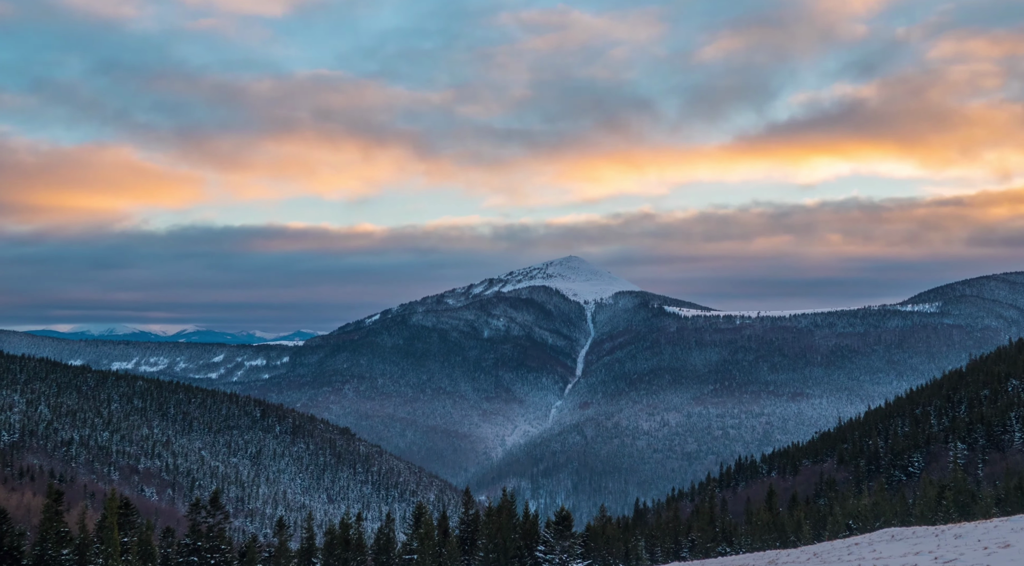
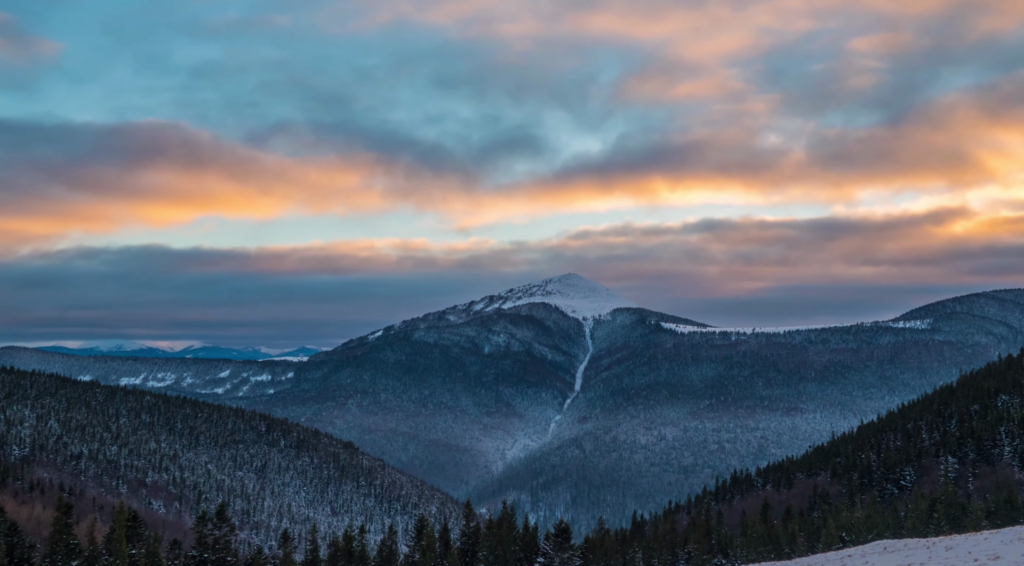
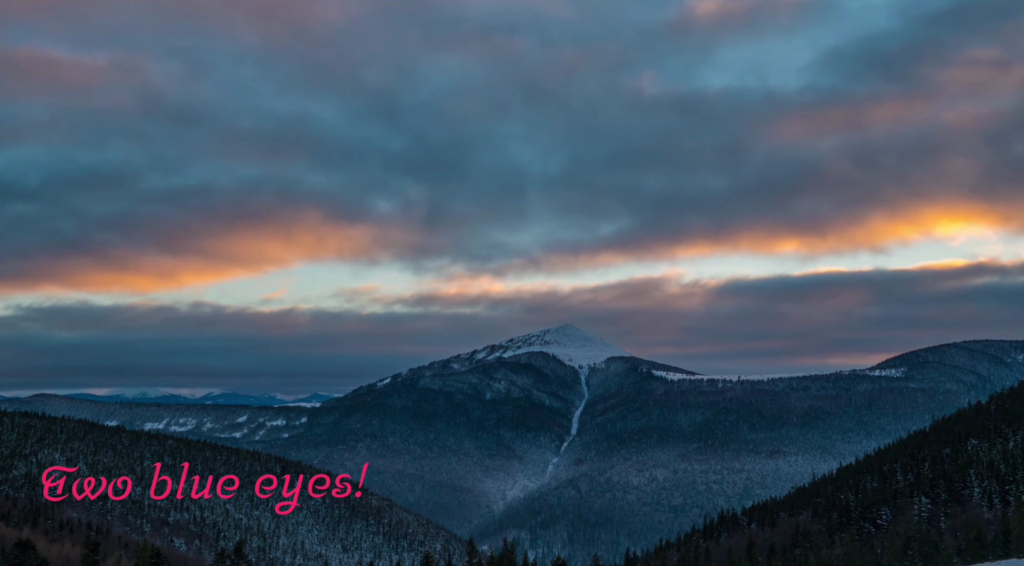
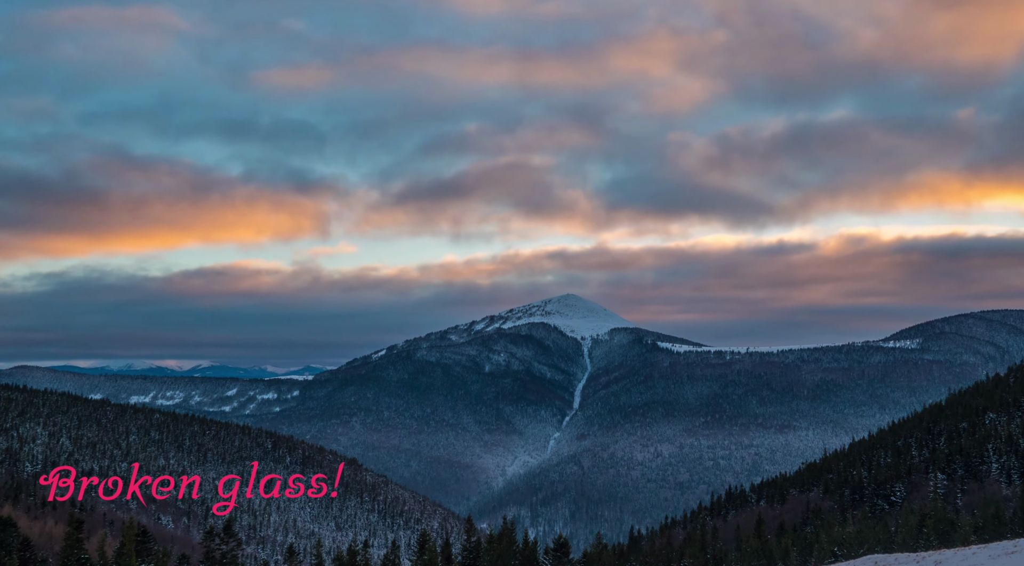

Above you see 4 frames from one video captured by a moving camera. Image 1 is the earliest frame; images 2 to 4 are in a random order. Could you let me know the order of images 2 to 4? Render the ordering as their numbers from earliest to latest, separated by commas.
2, 4, 3
